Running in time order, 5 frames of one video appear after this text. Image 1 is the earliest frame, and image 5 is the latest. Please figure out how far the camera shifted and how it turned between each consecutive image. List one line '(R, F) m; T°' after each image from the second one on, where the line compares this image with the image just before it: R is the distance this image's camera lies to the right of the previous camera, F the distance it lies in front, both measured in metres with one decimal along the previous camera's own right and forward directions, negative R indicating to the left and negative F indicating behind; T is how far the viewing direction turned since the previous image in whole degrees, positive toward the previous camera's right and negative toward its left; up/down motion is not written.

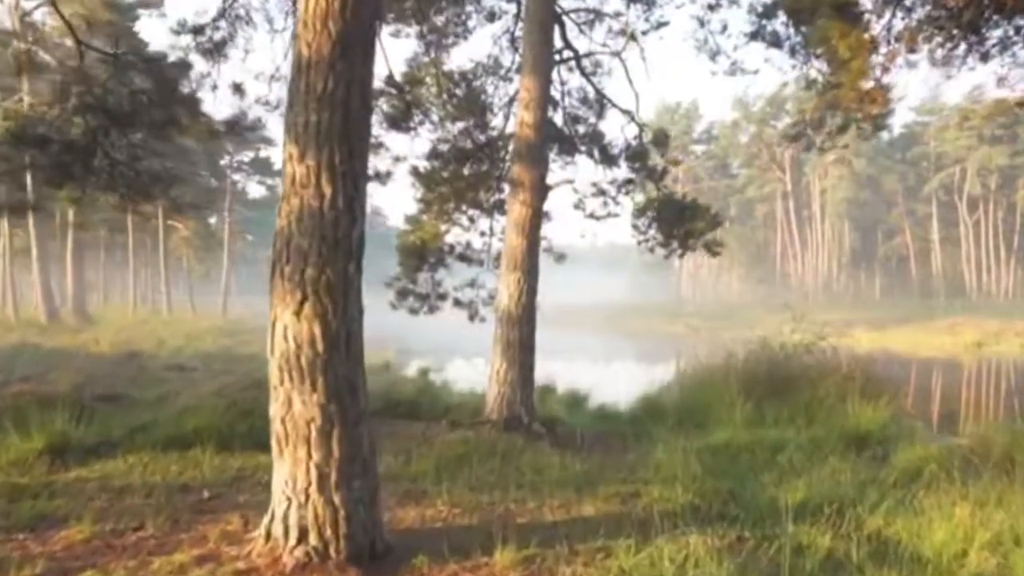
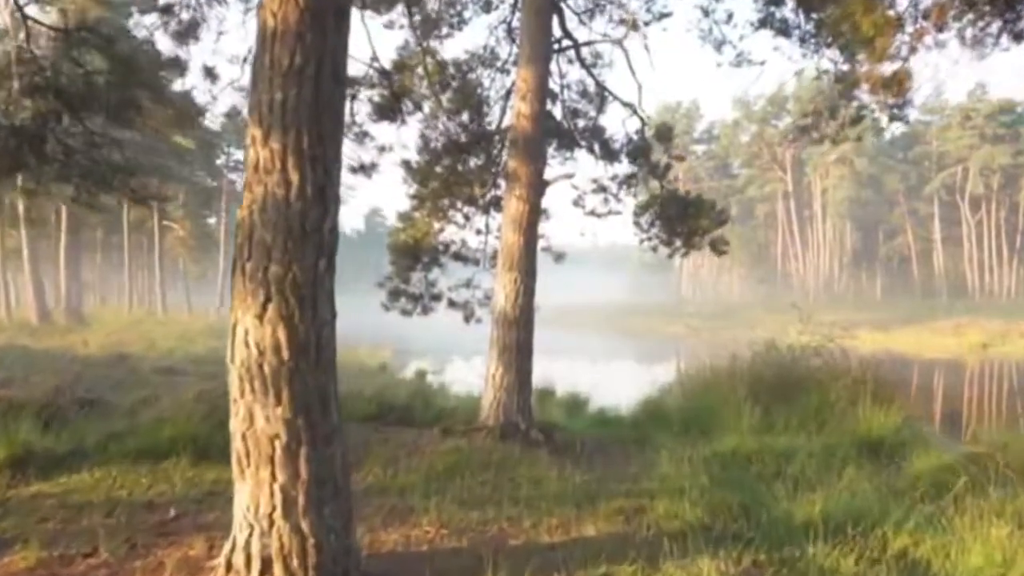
(0.0, +0.4) m; 0°
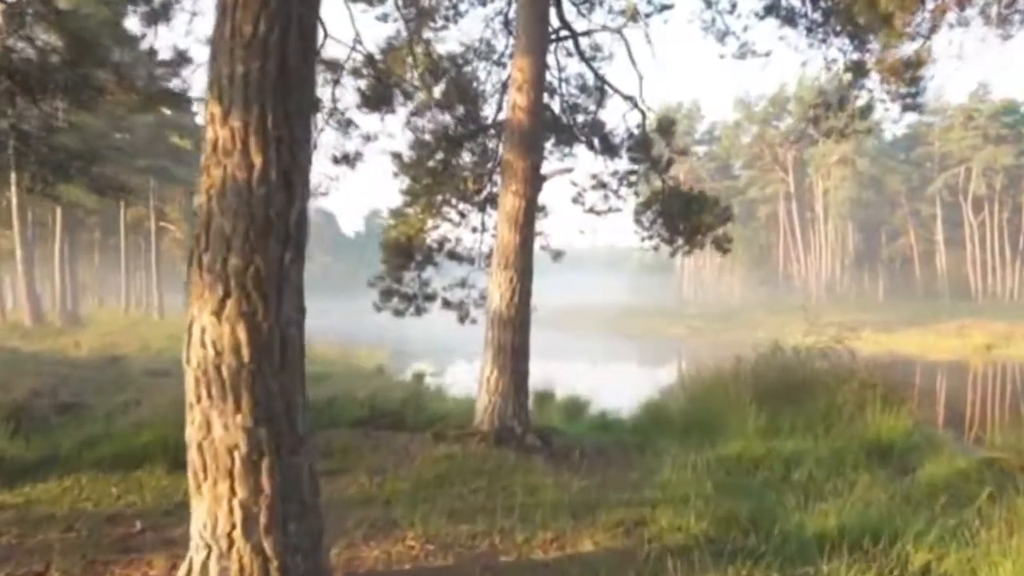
(0.0, +0.3) m; 0°
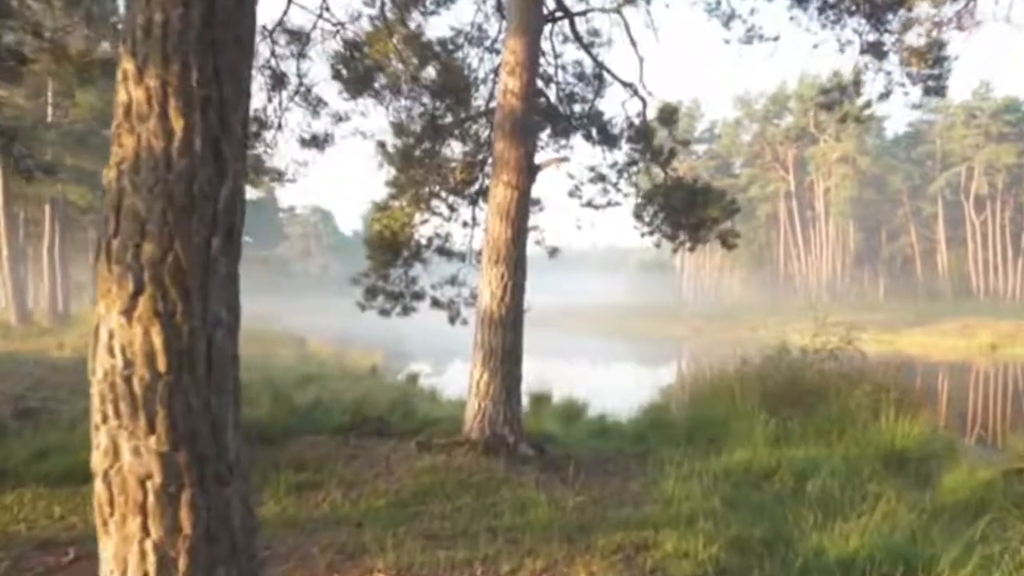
(+0.1, +0.5) m; 0°
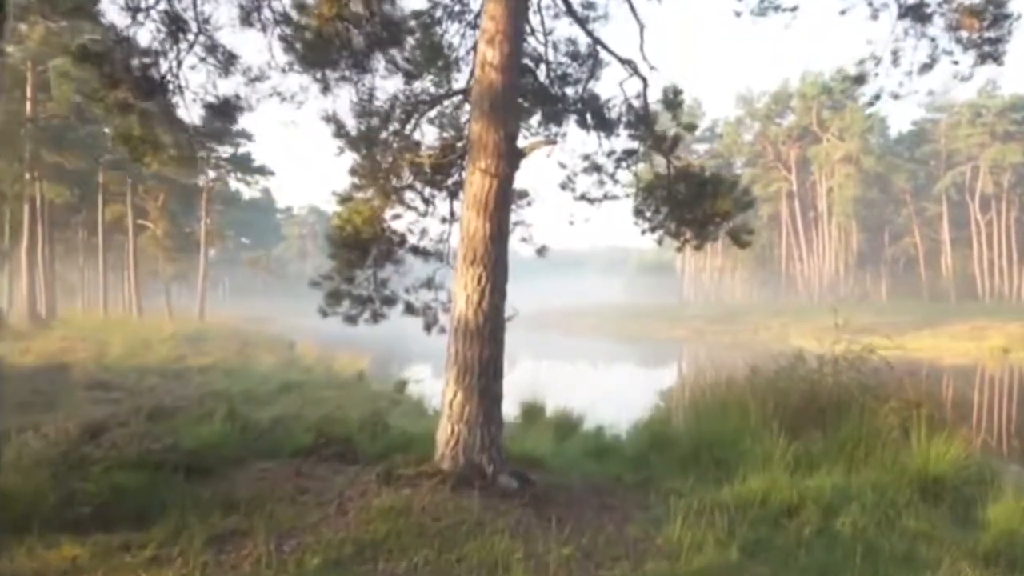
(+0.1, +1.0) m; 0°
